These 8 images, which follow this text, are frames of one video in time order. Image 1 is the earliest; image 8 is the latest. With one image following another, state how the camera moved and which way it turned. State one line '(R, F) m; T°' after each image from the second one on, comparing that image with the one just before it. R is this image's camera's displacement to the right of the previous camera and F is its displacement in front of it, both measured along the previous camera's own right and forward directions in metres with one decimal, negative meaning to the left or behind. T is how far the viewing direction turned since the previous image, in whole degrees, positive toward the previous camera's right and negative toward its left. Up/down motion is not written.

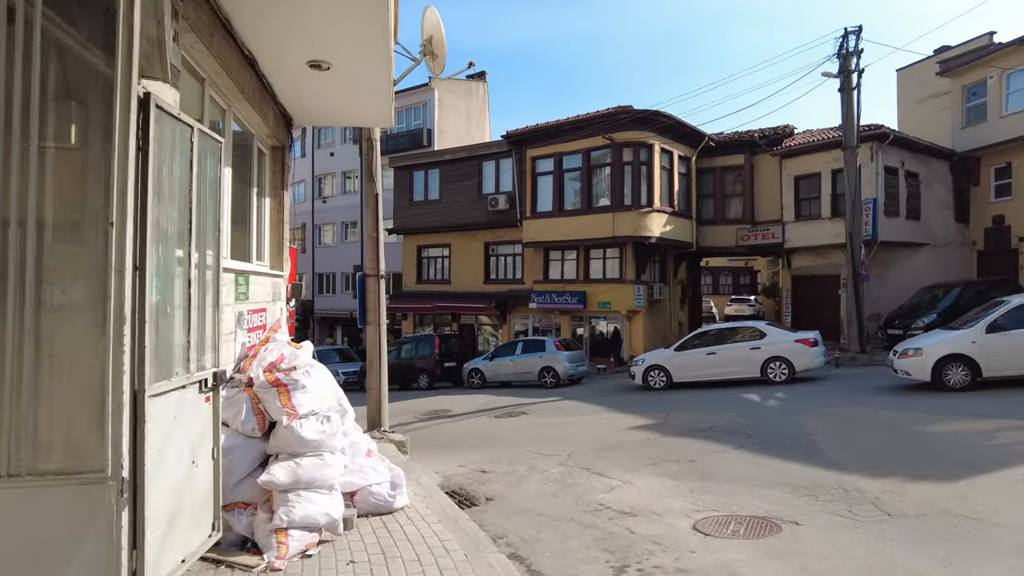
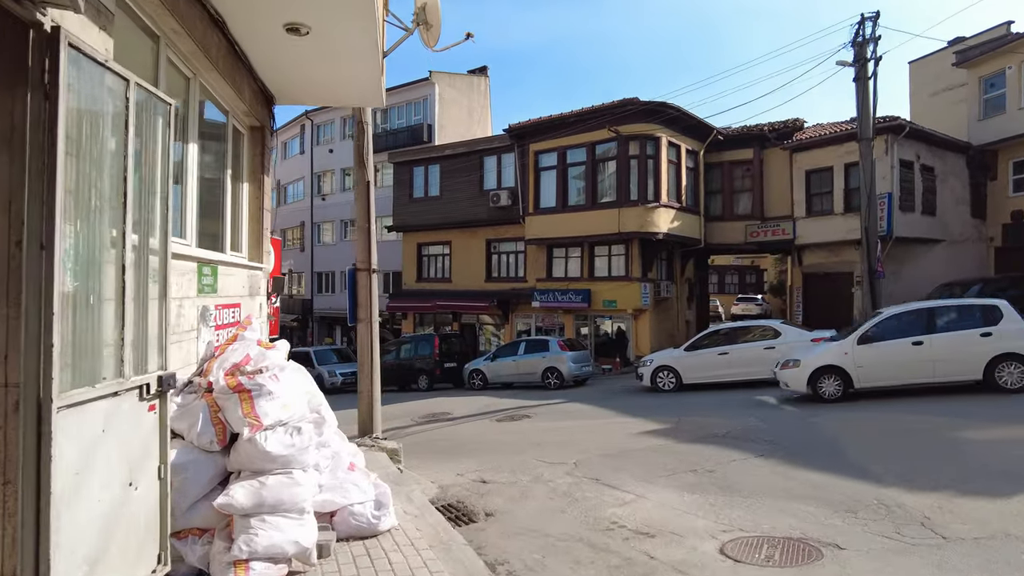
(0.0, +0.7) m; 0°
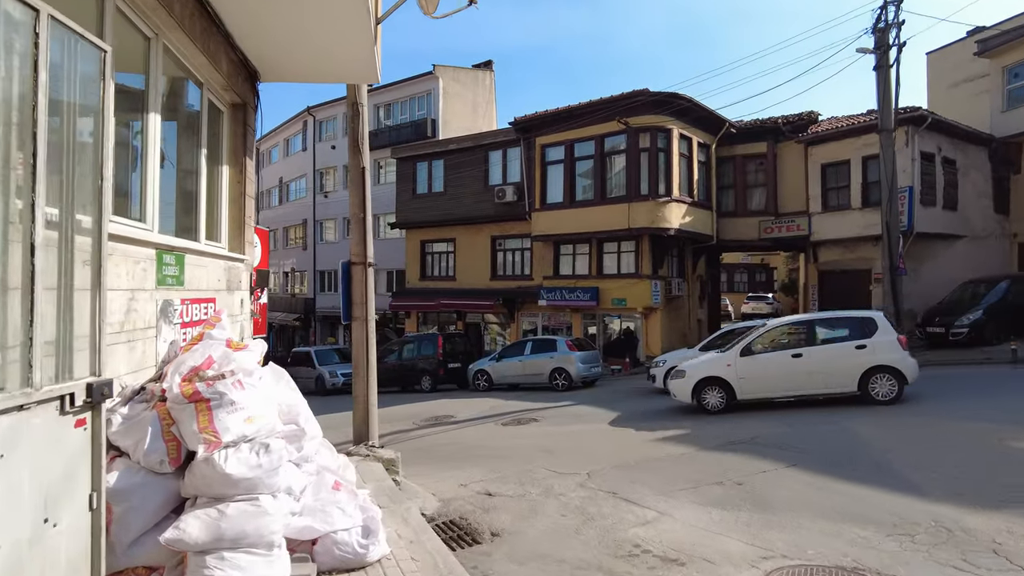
(0.0, +0.7) m; 0°
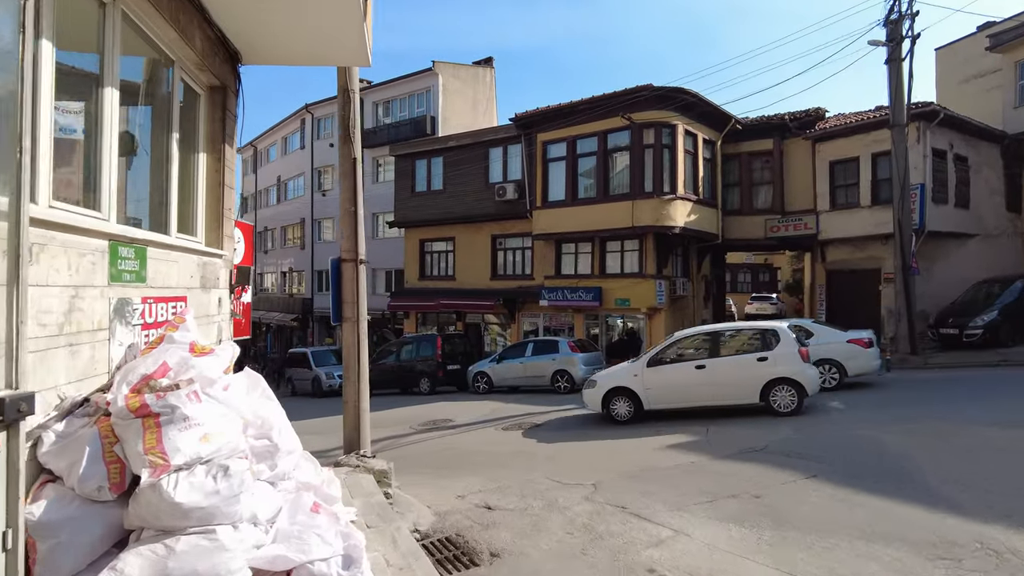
(0.0, +0.5) m; 0°
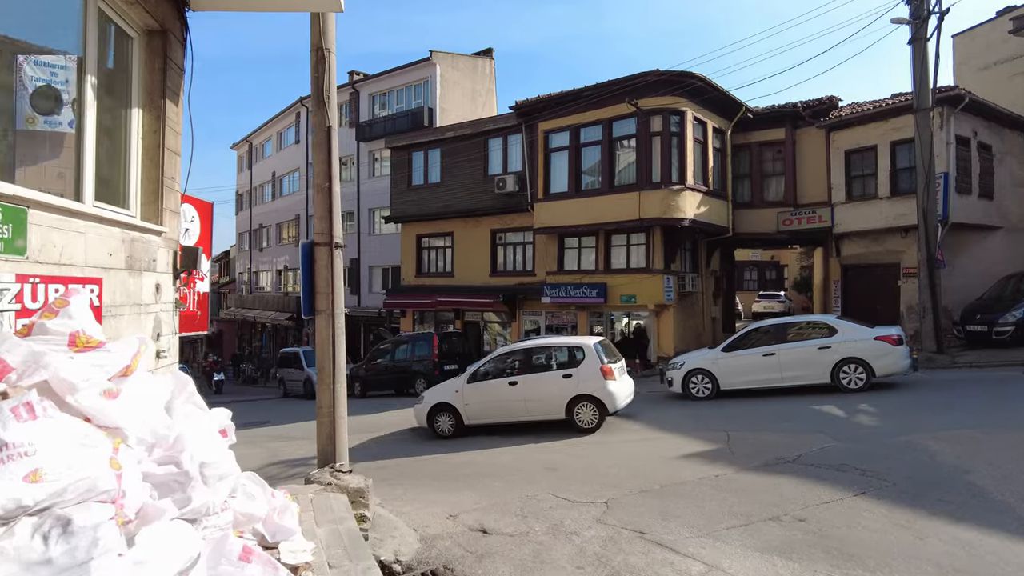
(0.0, +1.0) m; 0°
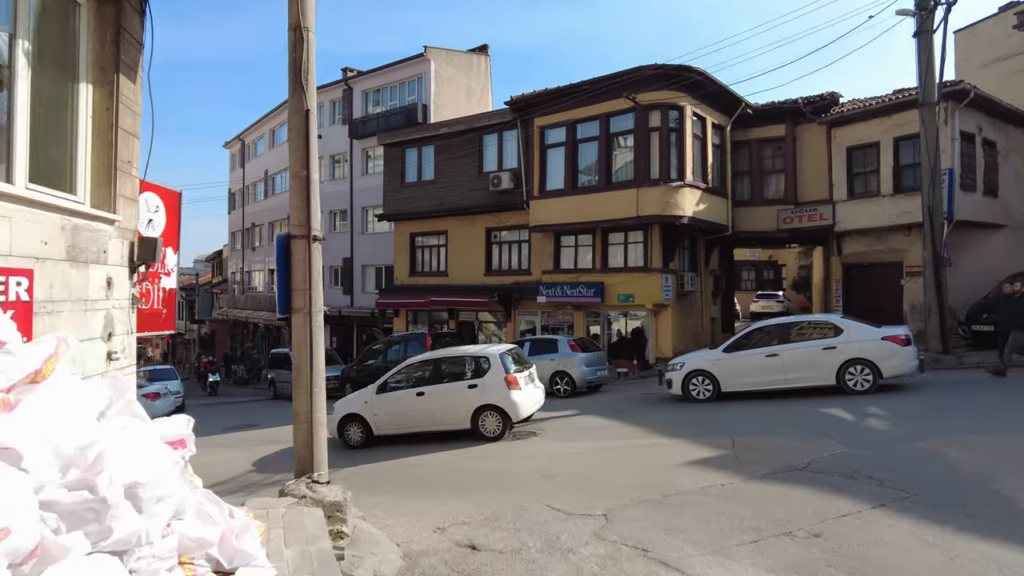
(0.0, +0.5) m; 0°
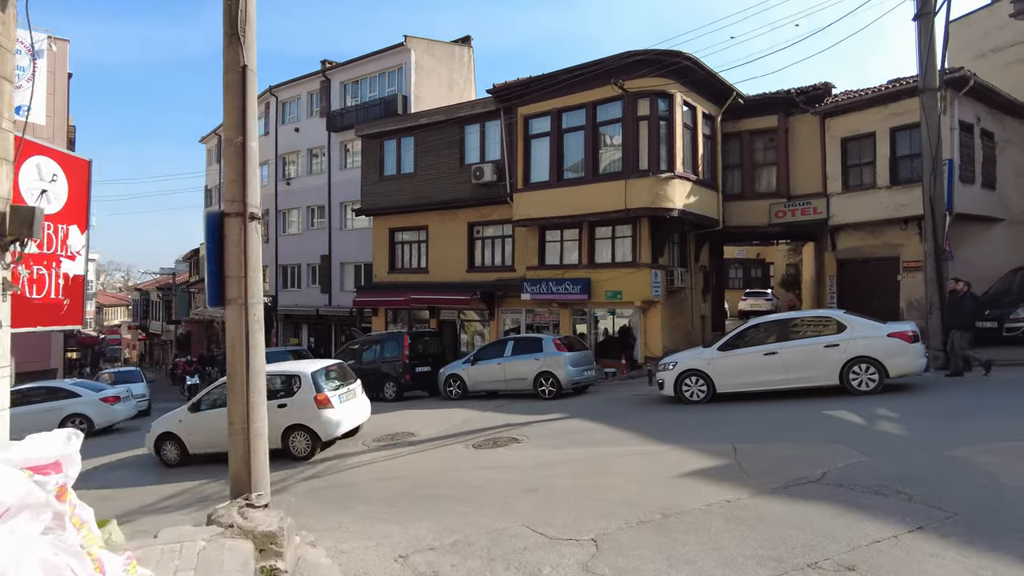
(+0.1, +0.9) m; +1°
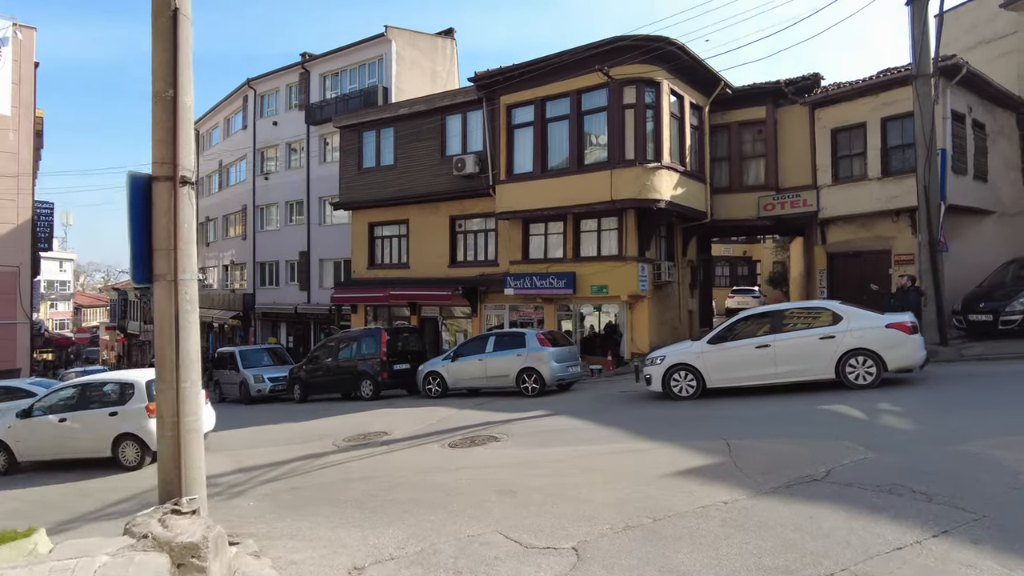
(+0.1, +0.6) m; +1°
